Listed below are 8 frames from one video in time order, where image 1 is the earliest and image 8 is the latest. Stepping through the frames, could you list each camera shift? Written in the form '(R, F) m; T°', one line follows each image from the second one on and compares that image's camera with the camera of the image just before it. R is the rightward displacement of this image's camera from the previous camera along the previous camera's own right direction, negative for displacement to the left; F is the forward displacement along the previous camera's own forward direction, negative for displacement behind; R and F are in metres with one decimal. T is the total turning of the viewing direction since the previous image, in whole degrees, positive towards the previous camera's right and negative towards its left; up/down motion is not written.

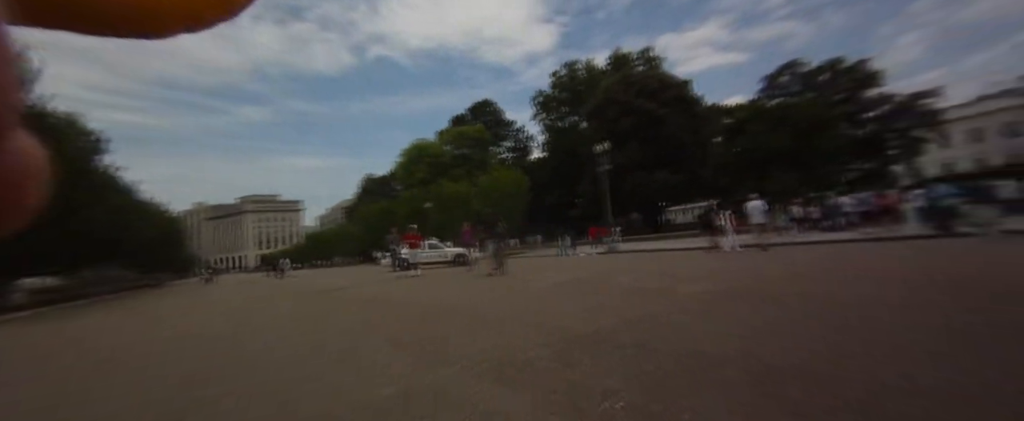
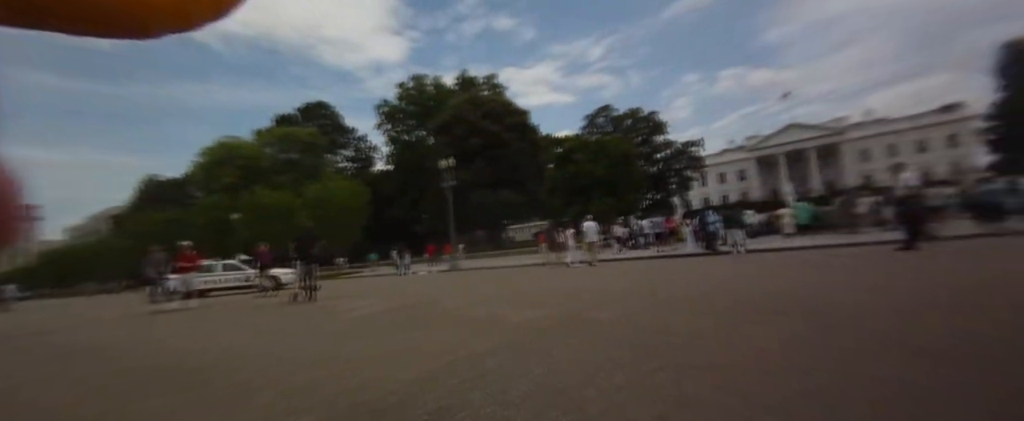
(+1.5, +3.0) m; +23°
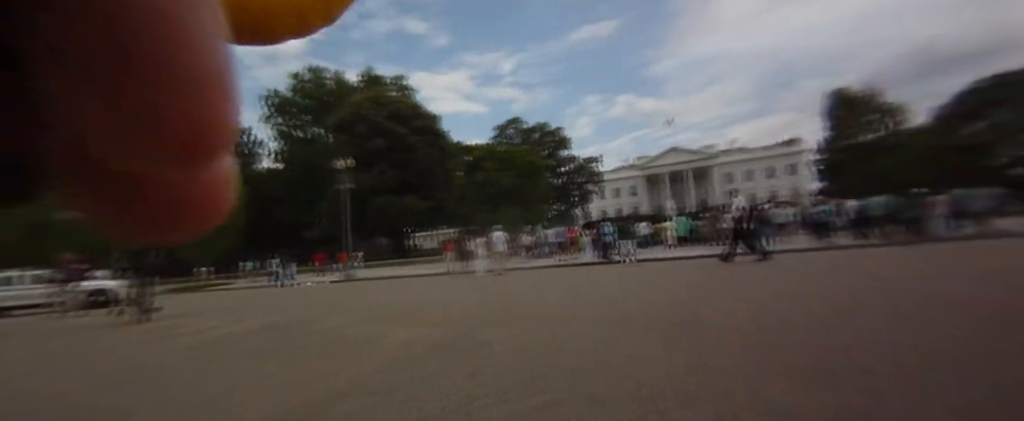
(+0.4, +1.1) m; +14°
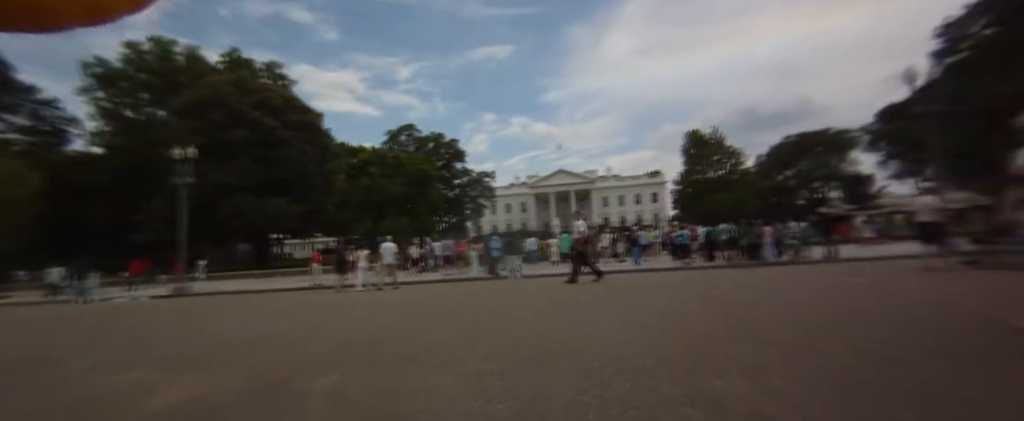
(+0.4, +0.9) m; +16°
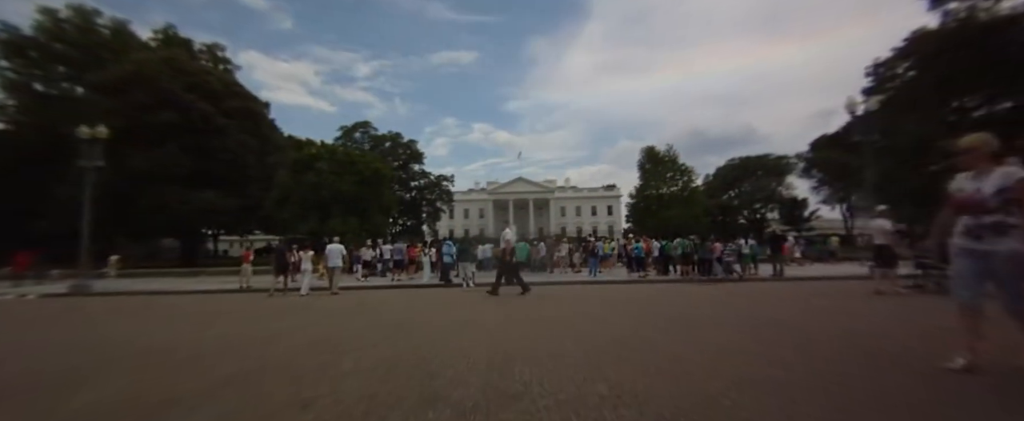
(+0.1, +0.7) m; +6°
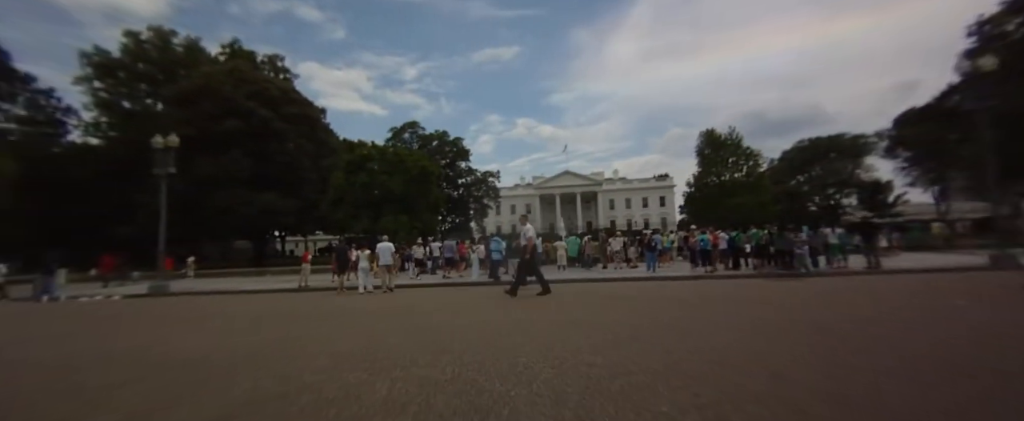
(-0.2, +0.8) m; -7°
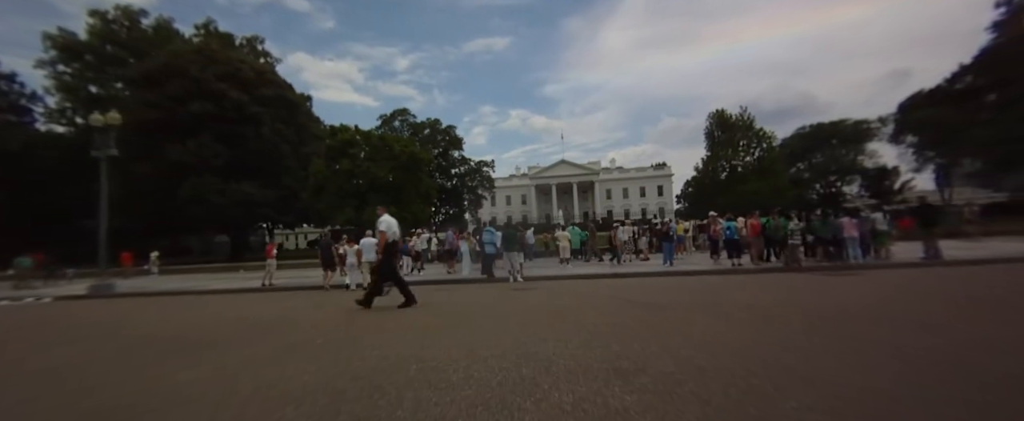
(0.0, +2.2) m; +1°
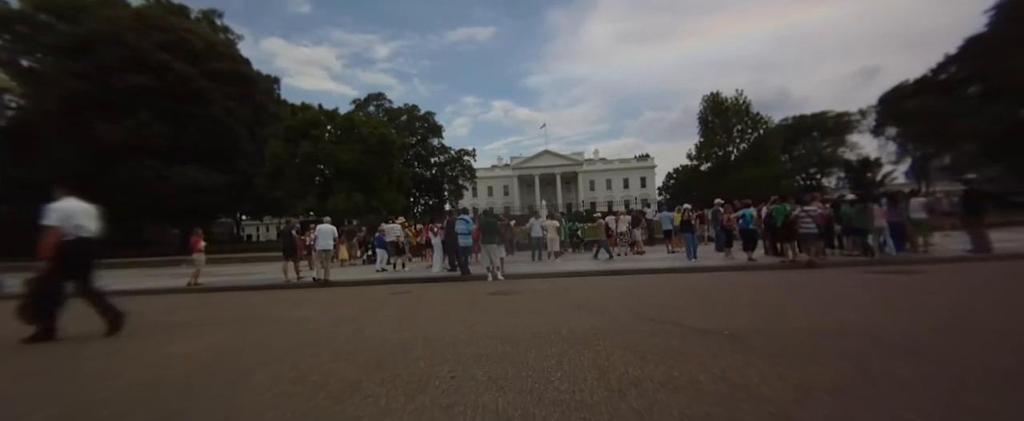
(+0.1, +2.2) m; +3°
